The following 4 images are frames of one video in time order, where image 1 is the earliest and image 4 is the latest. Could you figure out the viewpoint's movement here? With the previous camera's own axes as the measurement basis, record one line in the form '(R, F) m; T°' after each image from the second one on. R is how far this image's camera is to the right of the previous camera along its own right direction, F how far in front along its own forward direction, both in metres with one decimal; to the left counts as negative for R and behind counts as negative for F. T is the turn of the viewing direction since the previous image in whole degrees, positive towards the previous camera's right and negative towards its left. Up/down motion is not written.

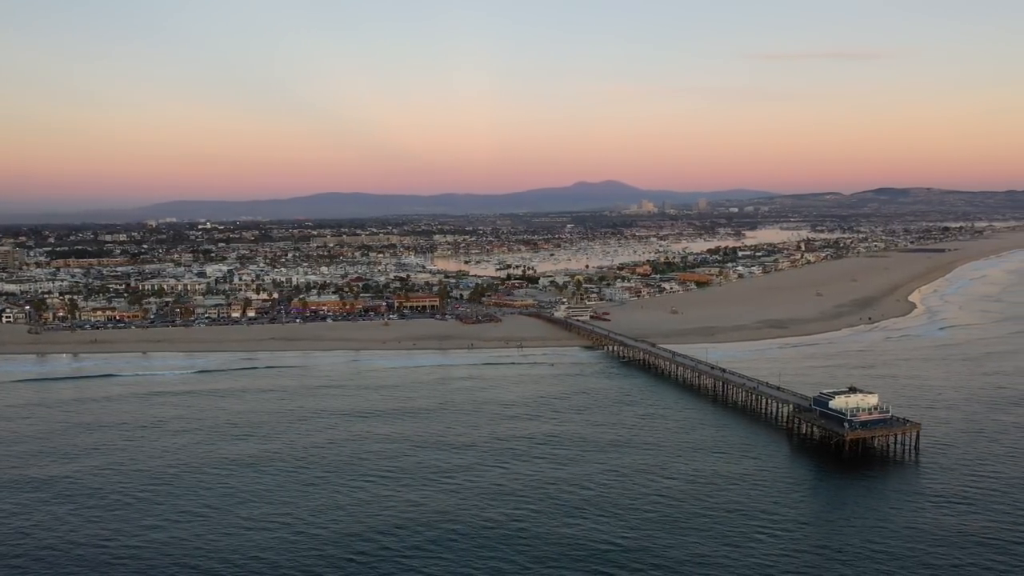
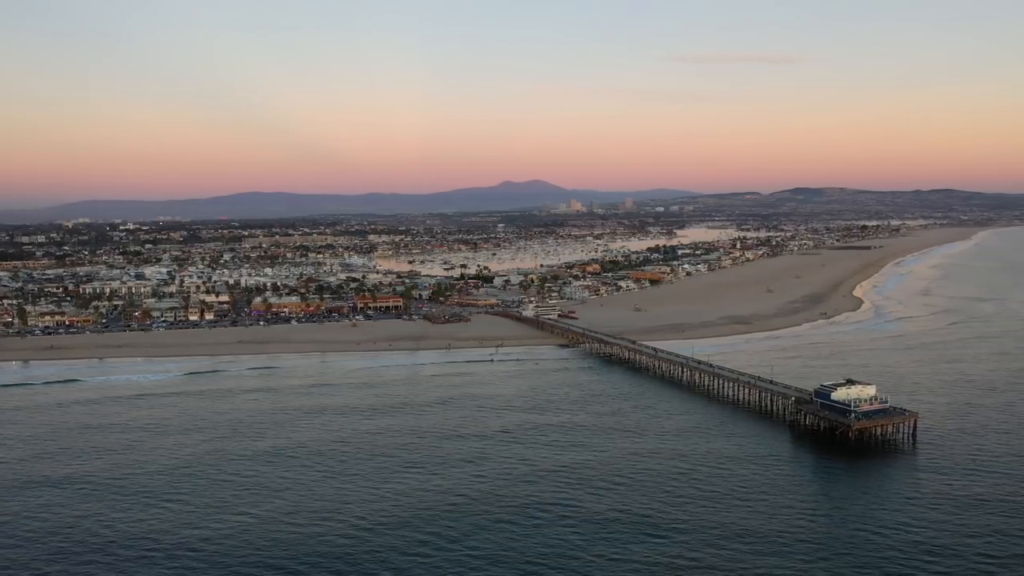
(-2.2, -0.5) m; +5°
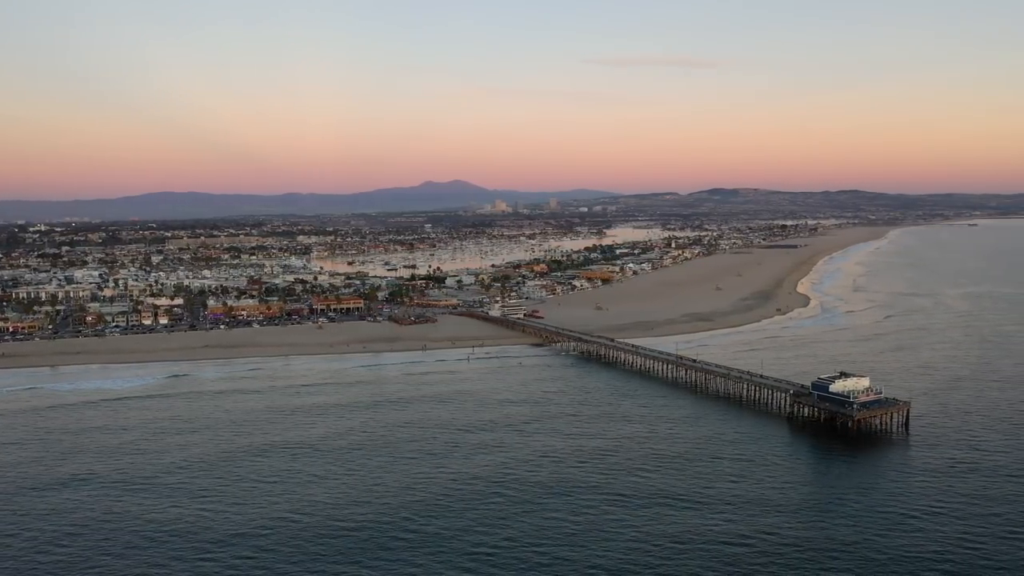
(-2.3, -0.5) m; +6°
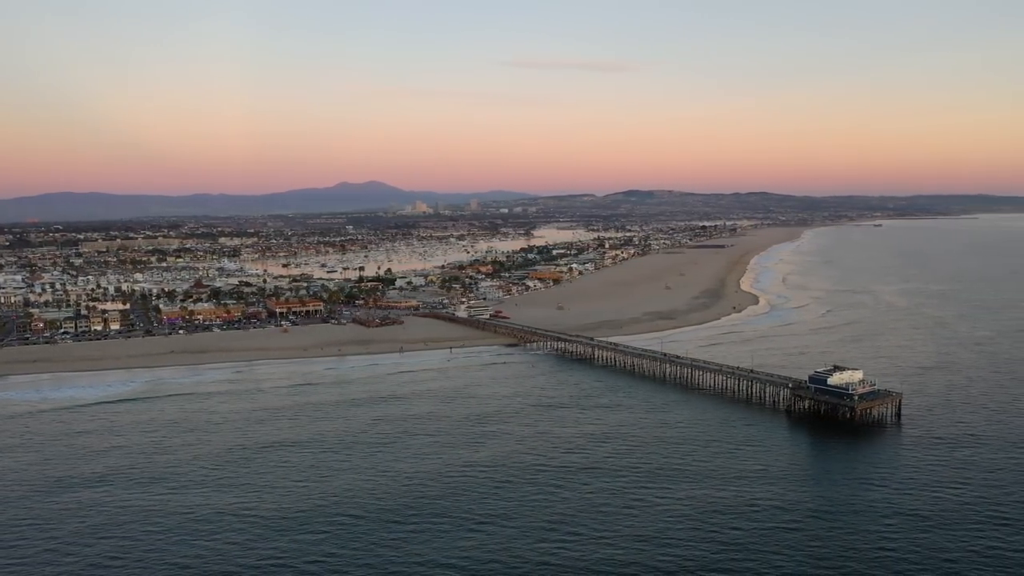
(-2.6, -0.6) m; +6°
